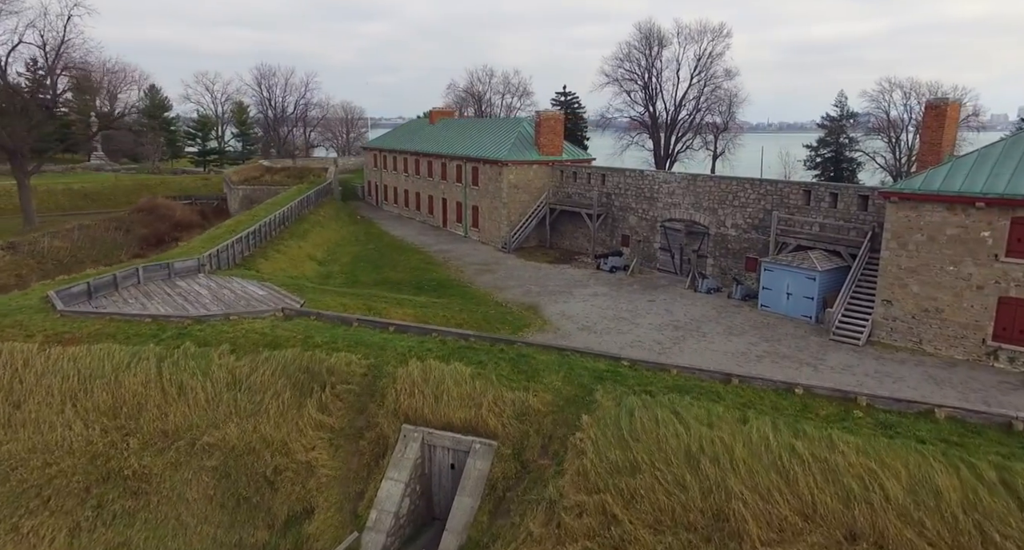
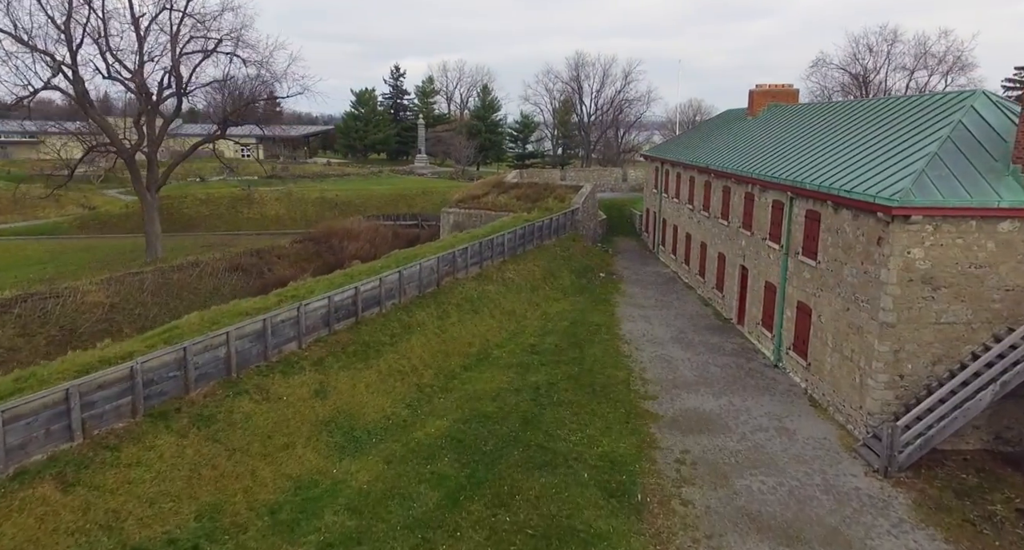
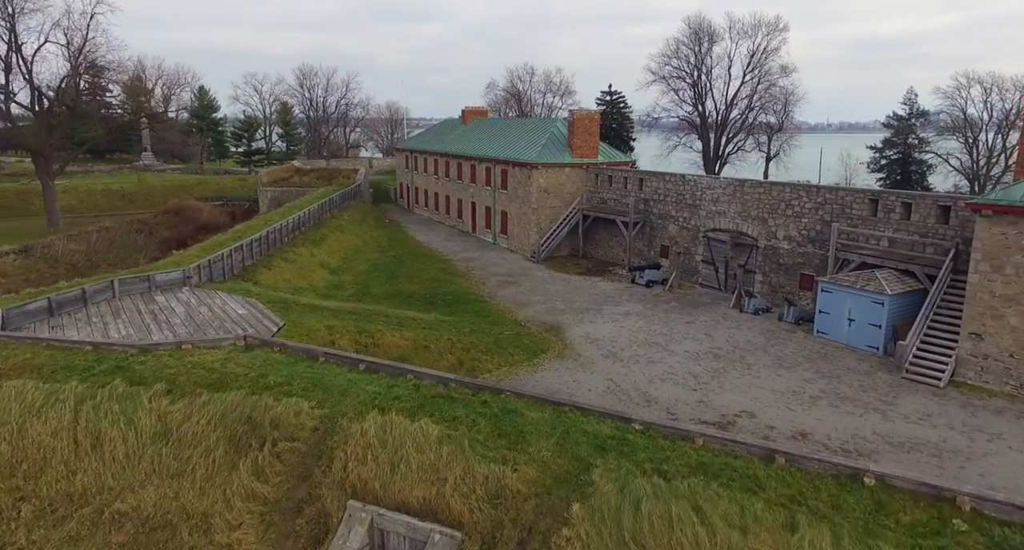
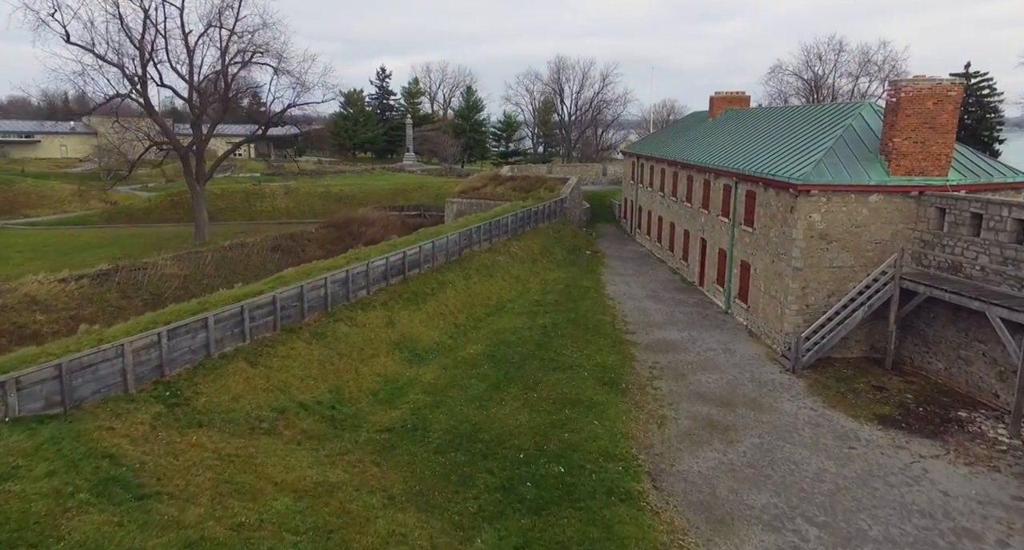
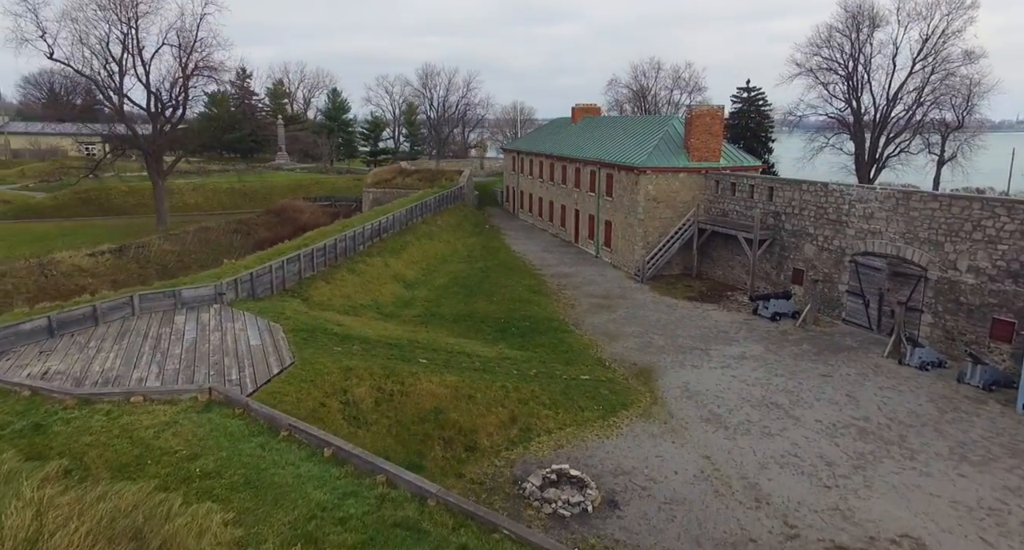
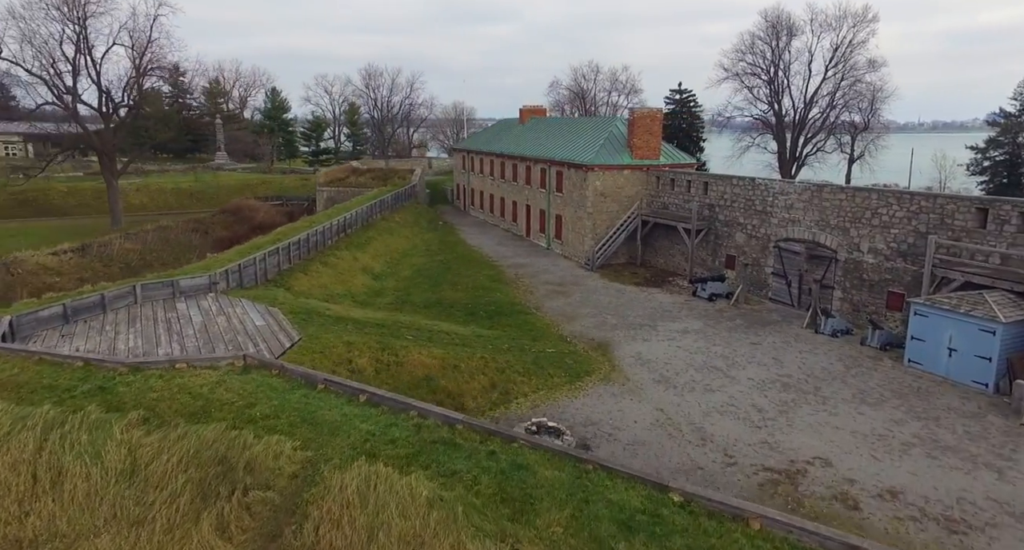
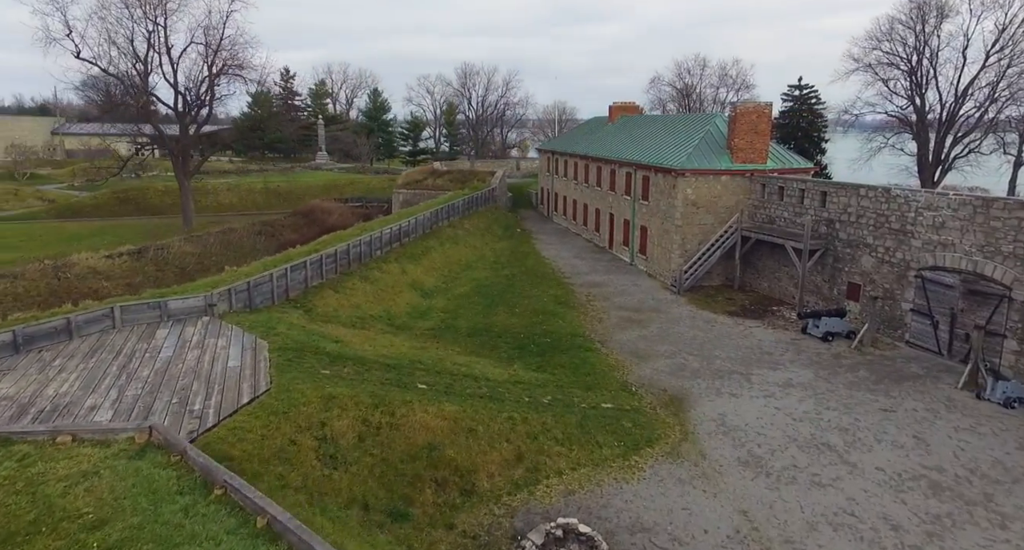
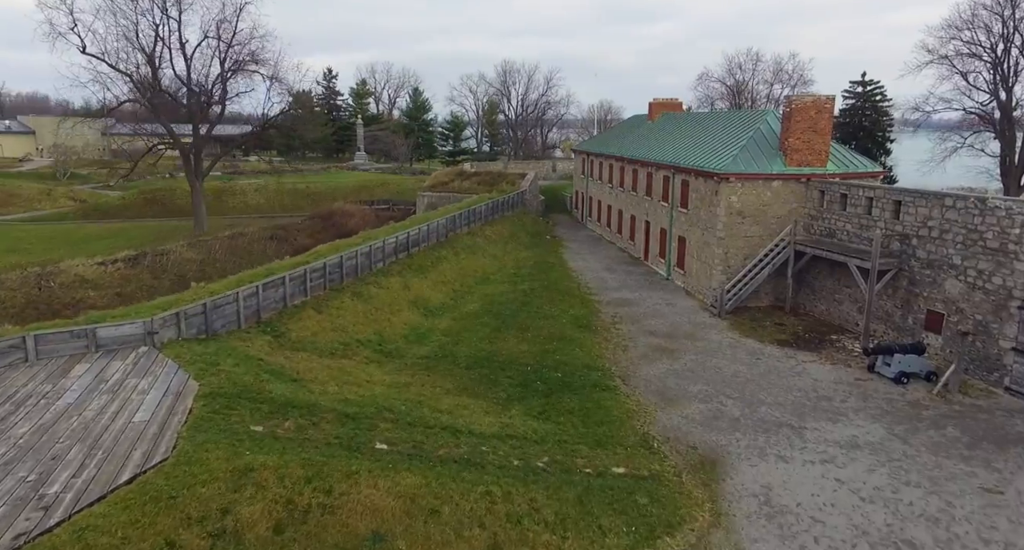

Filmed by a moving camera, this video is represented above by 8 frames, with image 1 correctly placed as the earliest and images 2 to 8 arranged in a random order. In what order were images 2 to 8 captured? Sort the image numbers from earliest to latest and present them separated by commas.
3, 6, 5, 7, 8, 4, 2
